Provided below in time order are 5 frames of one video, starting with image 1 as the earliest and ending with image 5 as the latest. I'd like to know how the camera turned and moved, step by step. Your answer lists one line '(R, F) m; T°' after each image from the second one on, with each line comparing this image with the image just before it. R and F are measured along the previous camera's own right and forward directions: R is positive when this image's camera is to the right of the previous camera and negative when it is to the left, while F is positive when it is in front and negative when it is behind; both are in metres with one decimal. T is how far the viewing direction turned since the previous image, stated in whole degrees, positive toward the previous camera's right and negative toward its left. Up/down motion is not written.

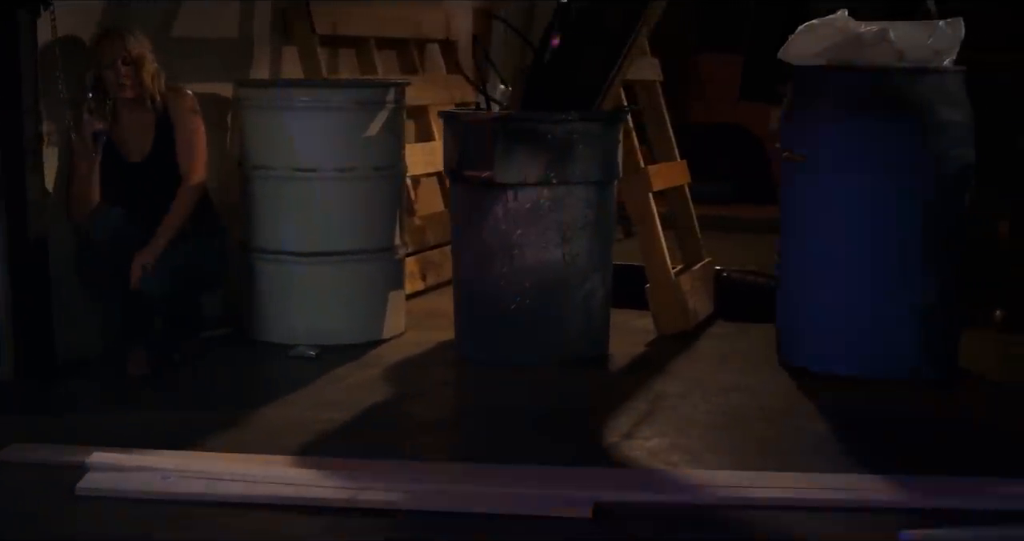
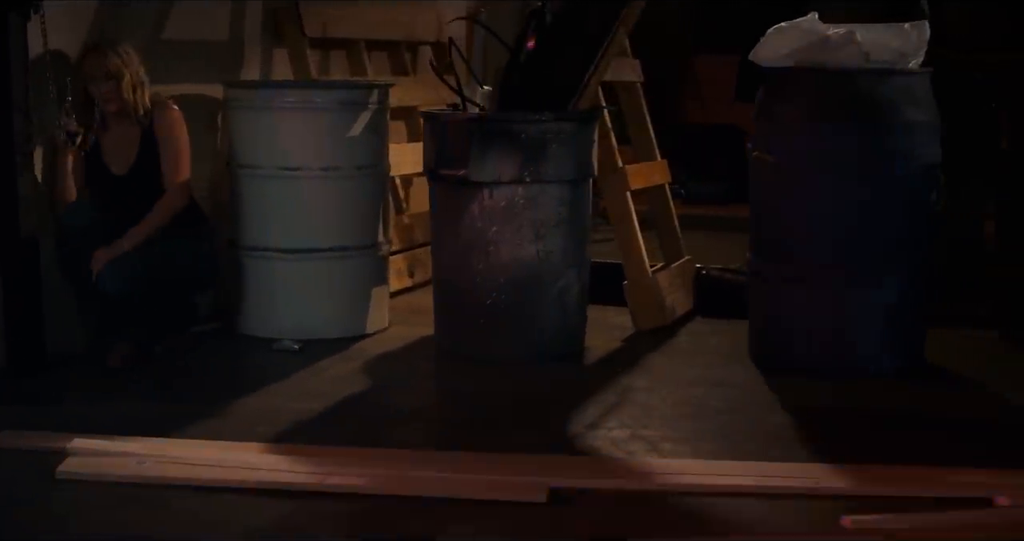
(+0.1, -0.1) m; -1°
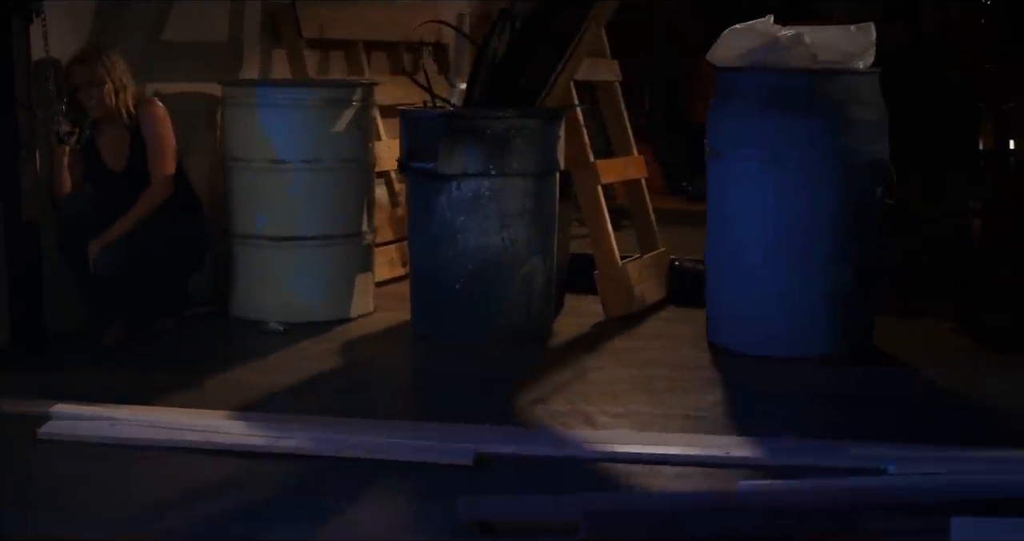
(+0.2, -0.2) m; -2°
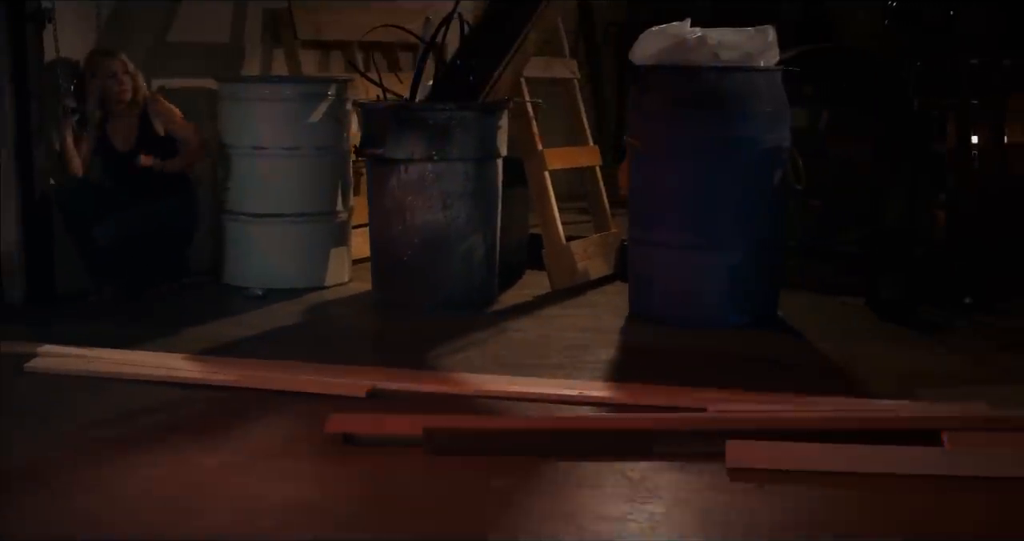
(+0.5, -0.4) m; -4°
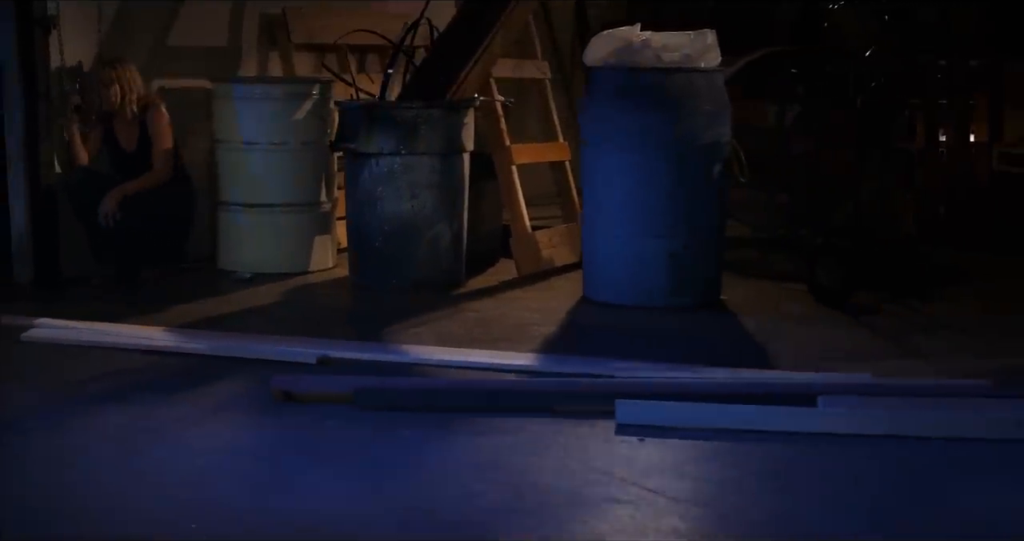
(+0.3, -0.3) m; -2°
